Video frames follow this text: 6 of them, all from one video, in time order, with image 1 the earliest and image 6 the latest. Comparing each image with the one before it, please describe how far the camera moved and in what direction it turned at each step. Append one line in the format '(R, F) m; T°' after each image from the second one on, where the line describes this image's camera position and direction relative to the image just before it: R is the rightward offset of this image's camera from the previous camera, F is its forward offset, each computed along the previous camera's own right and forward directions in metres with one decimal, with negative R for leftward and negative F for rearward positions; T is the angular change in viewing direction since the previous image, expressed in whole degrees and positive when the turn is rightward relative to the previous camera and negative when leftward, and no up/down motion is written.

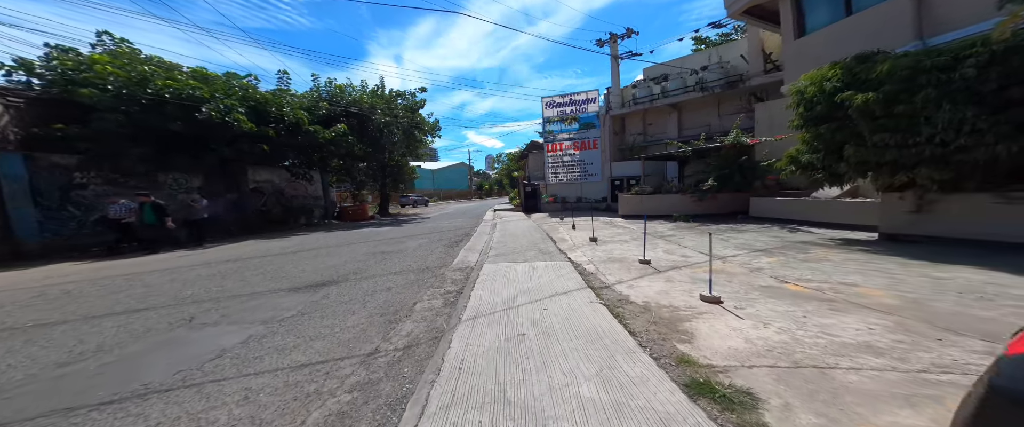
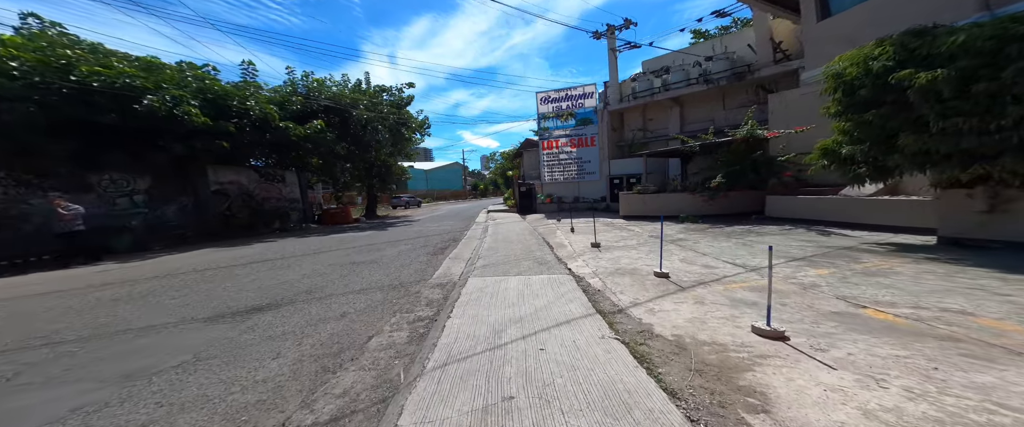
(+0.1, +1.4) m; +1°
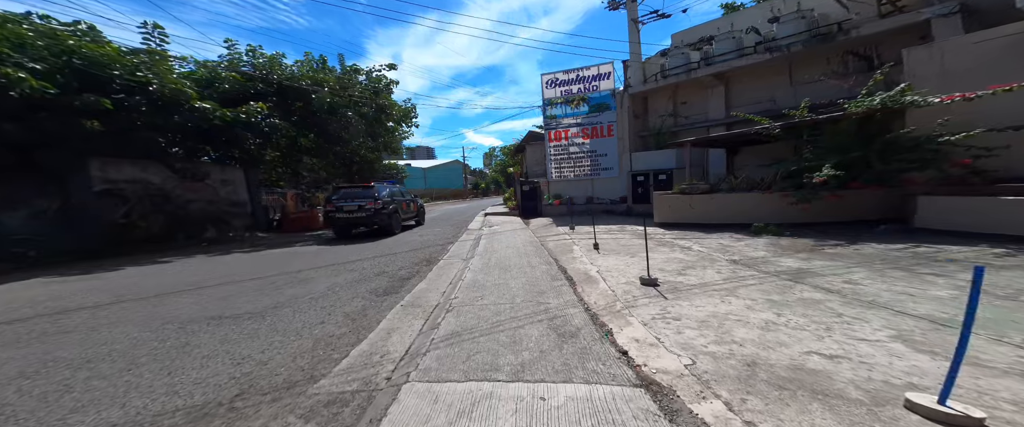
(+0.1, +4.1) m; -1°
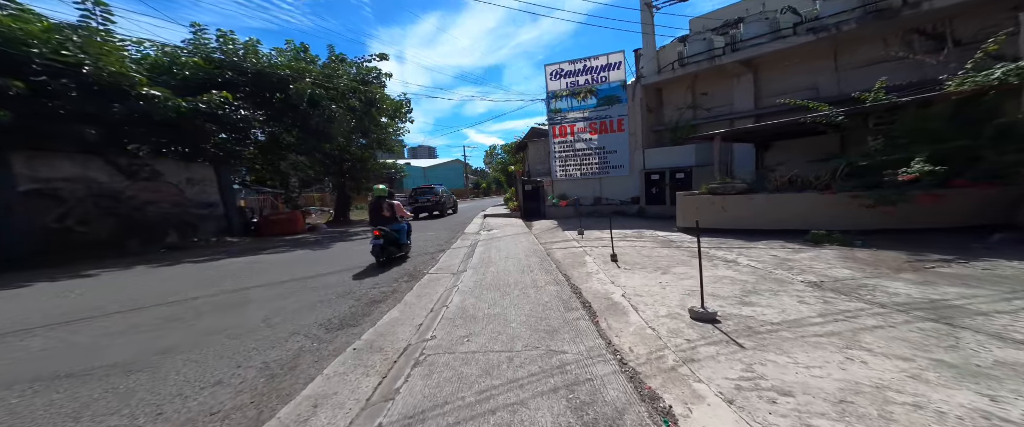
(0.0, +1.7) m; 0°
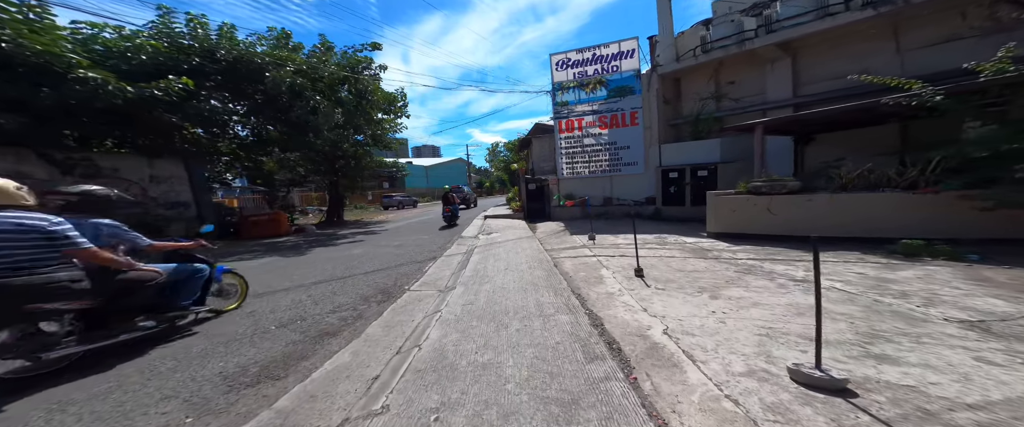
(+0.1, +1.6) m; -1°
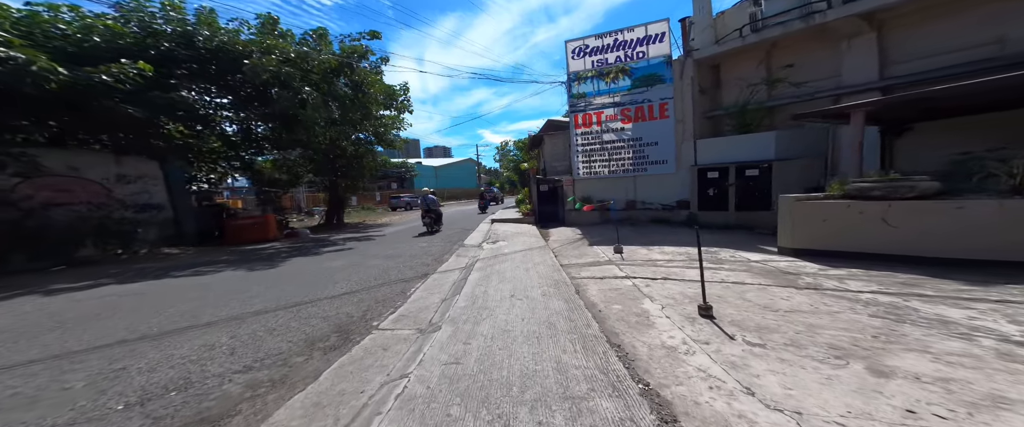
(+0.1, +1.9) m; -2°
